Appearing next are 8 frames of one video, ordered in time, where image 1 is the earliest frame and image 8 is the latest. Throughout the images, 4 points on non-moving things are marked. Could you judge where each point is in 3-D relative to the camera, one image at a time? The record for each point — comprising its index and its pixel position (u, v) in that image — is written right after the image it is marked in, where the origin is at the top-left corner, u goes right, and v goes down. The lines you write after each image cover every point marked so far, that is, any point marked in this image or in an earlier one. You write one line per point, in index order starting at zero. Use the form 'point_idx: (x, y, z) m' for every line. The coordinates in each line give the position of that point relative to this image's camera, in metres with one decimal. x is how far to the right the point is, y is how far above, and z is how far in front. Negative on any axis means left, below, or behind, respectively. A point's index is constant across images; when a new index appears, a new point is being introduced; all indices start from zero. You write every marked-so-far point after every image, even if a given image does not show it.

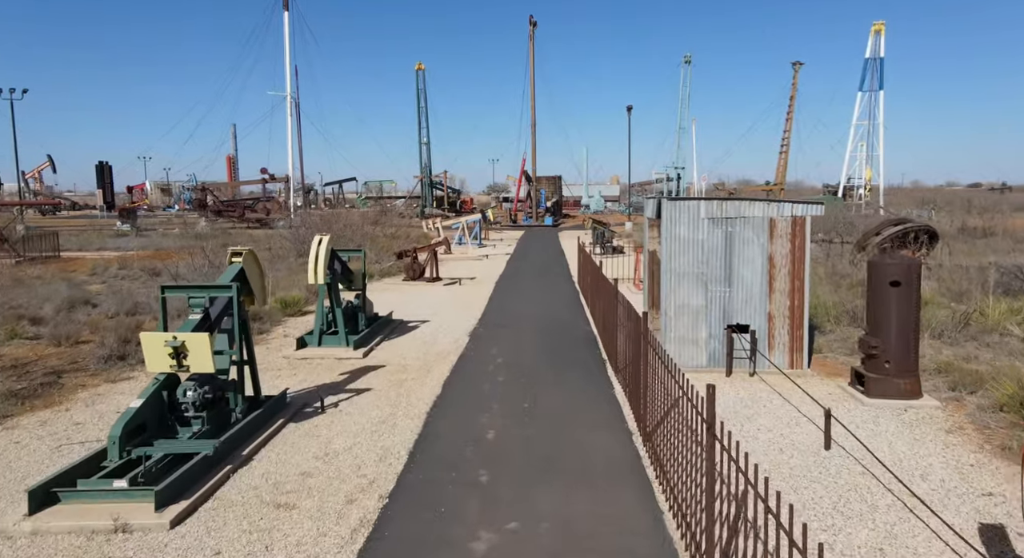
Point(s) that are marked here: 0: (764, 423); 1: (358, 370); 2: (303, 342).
0: (+2.5, -1.4, +6.7) m
1: (-2.1, -1.2, +9.3) m
2: (-3.1, -1.0, +10.2) m
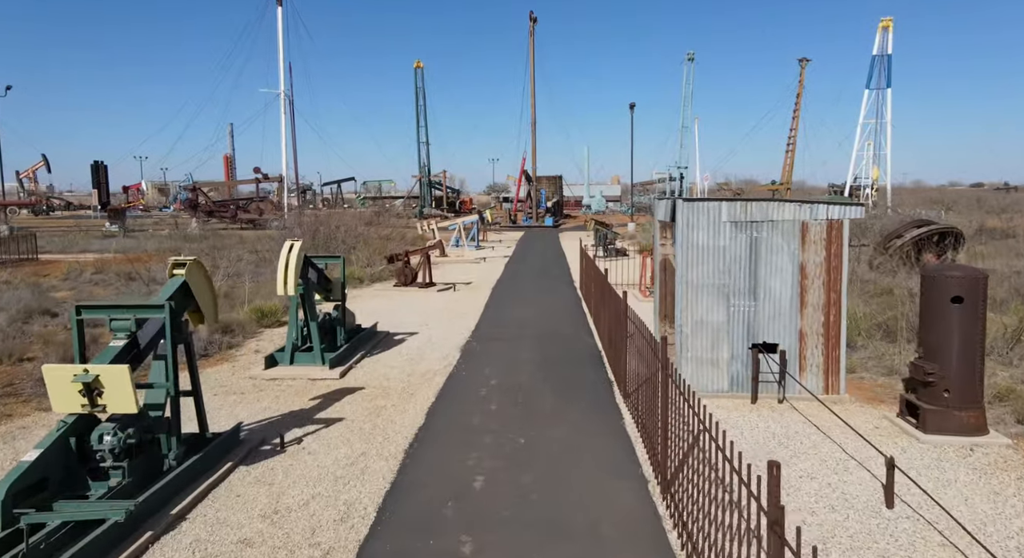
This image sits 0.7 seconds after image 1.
0: (+2.4, -1.5, +5.6) m
1: (-2.2, -1.4, +8.2) m
2: (-3.2, -1.1, +9.1) m
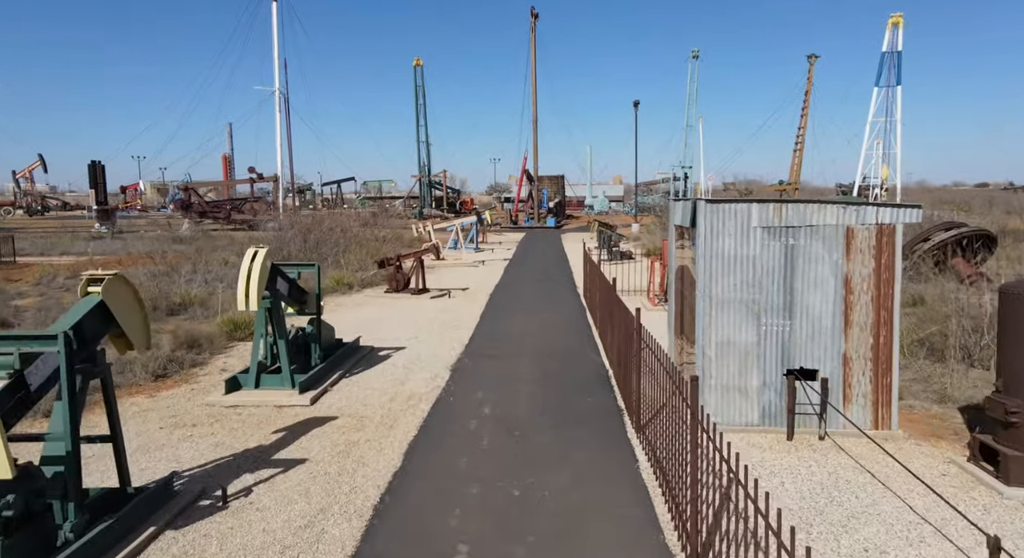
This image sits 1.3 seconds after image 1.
0: (+2.3, -1.7, +4.5) m
1: (-2.2, -1.5, +7.1) m
2: (-3.3, -1.2, +8.0) m
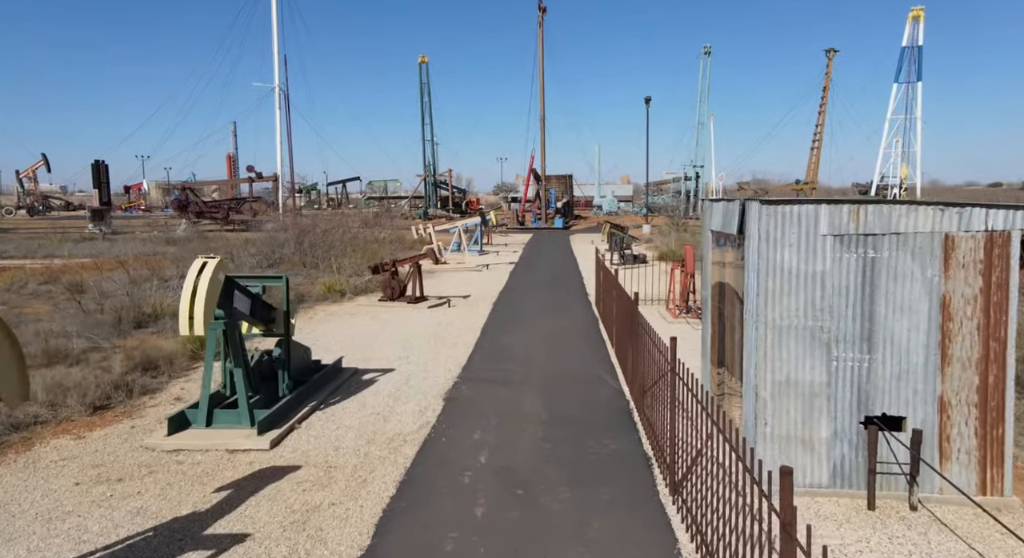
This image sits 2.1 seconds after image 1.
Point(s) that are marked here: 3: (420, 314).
0: (+2.3, -1.8, +3.0) m
1: (-2.2, -1.7, +5.8) m
2: (-3.2, -1.4, +6.7) m
3: (-1.9, -0.7, +14.2) m
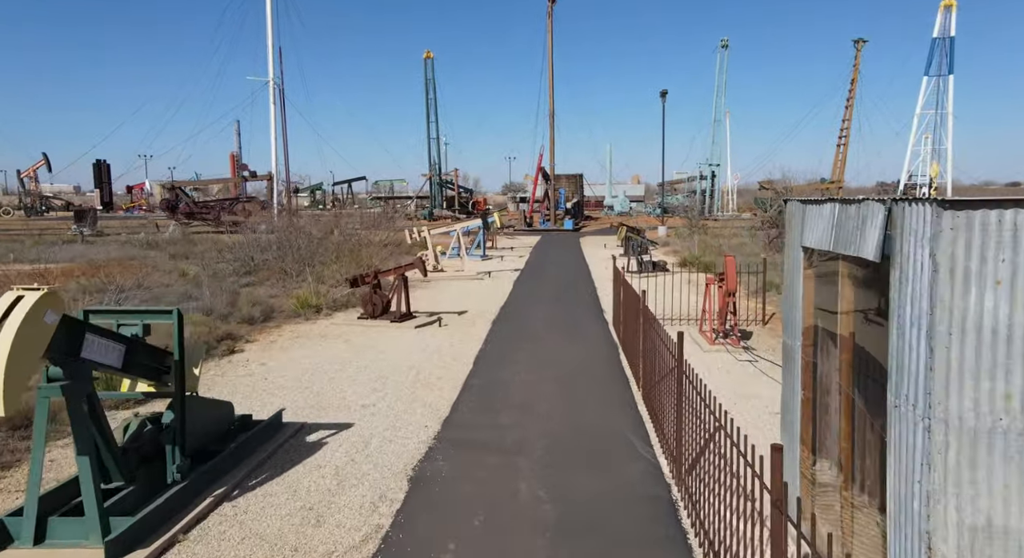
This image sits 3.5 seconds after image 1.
0: (+2.2, -2.1, +0.7) m
1: (-2.3, -1.9, +3.5) m
2: (-3.3, -1.7, +4.4) m
3: (-1.9, -1.0, +11.9) m
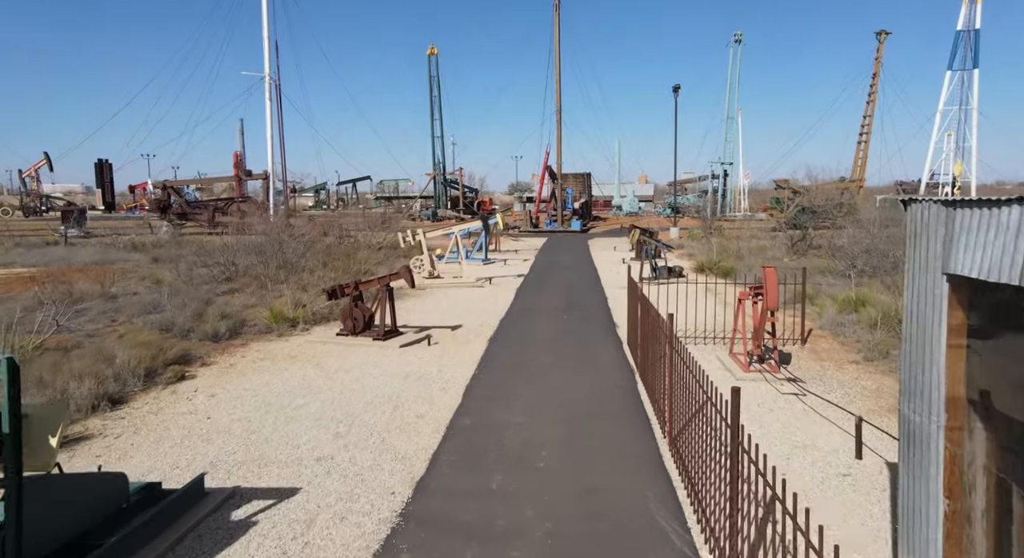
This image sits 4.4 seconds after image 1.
0: (+2.1, -2.3, -1.0) m
1: (-2.4, -2.1, +1.9) m
2: (-3.4, -1.8, +2.8) m
3: (-1.9, -1.2, +10.3) m
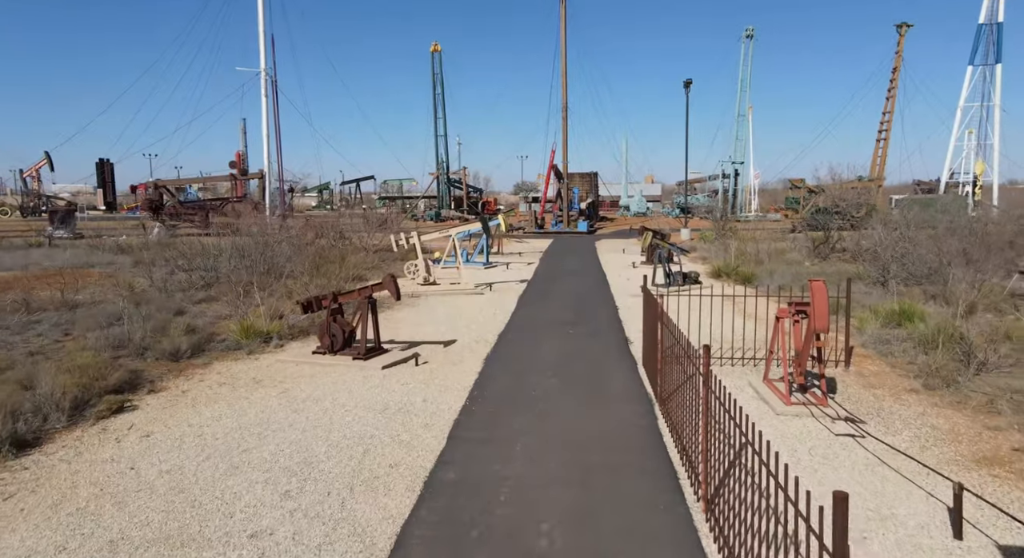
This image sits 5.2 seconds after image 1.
0: (+2.0, -2.5, -2.4) m
1: (-2.5, -2.3, +0.5) m
2: (-3.5, -2.0, +1.4) m
3: (-1.9, -1.4, +8.9) m
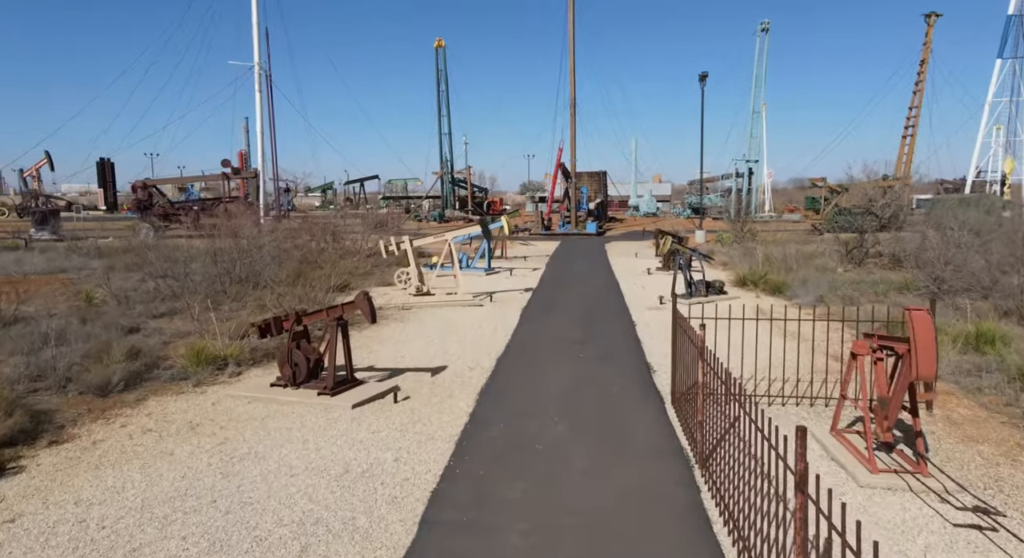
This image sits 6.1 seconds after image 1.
0: (+1.8, -2.7, -4.2) m
1: (-2.6, -2.5, -1.3) m
2: (-3.6, -2.2, -0.4) m
3: (-2.0, -1.6, +7.1) m
